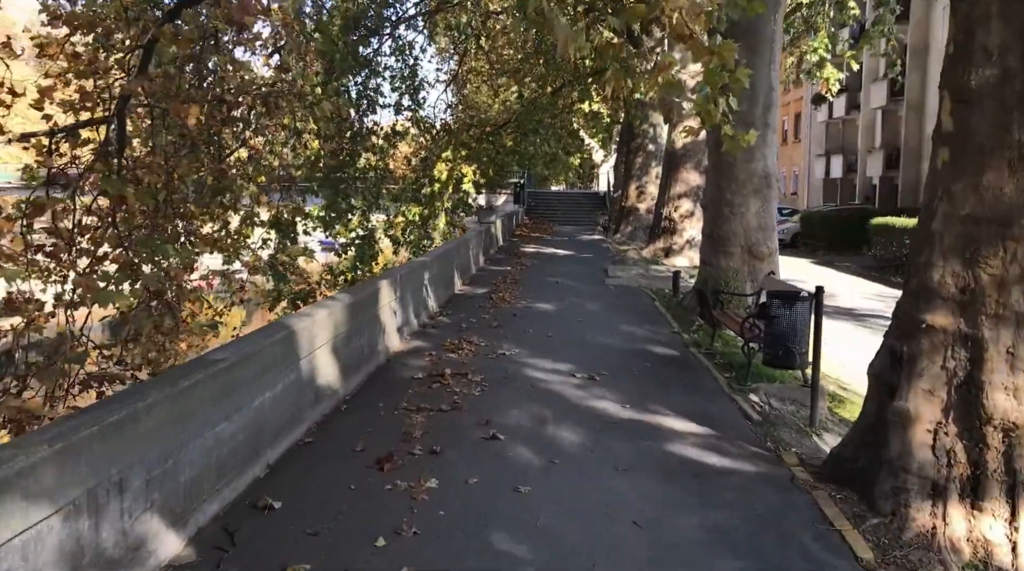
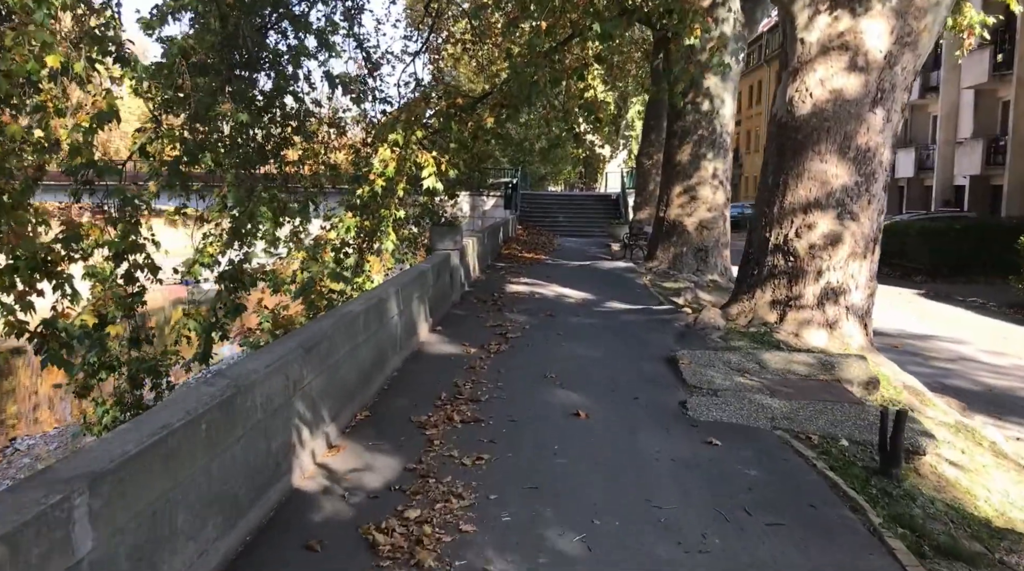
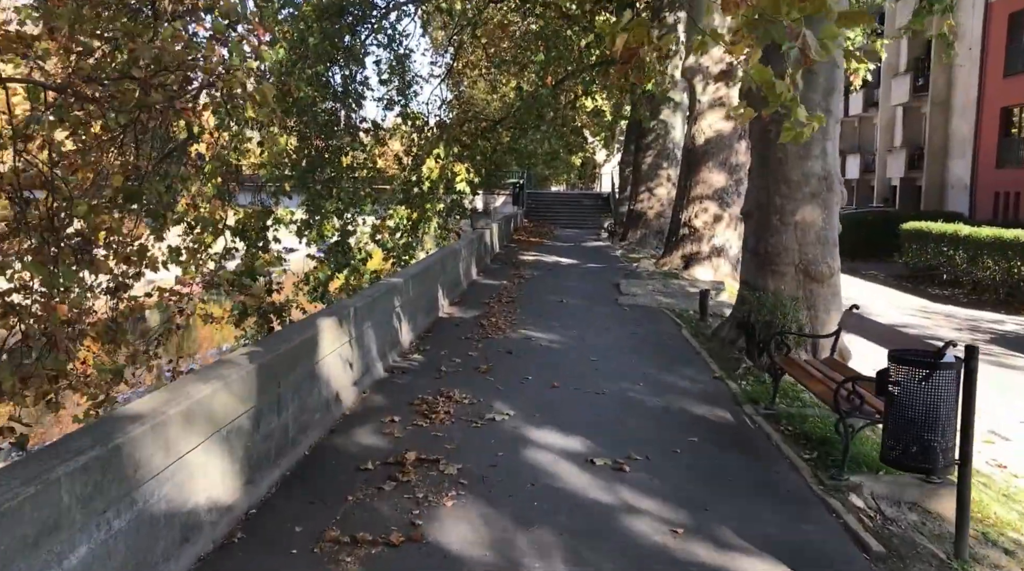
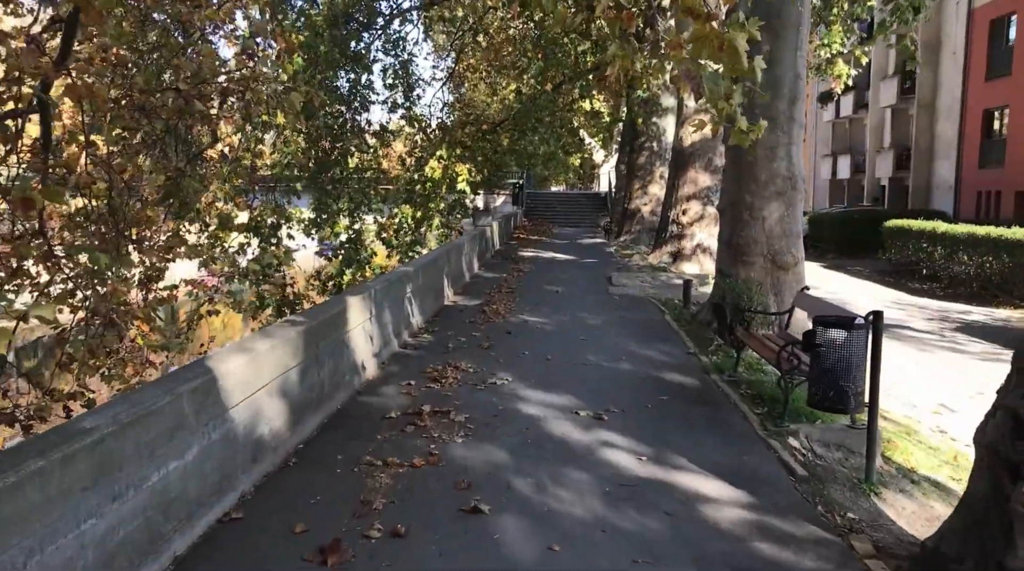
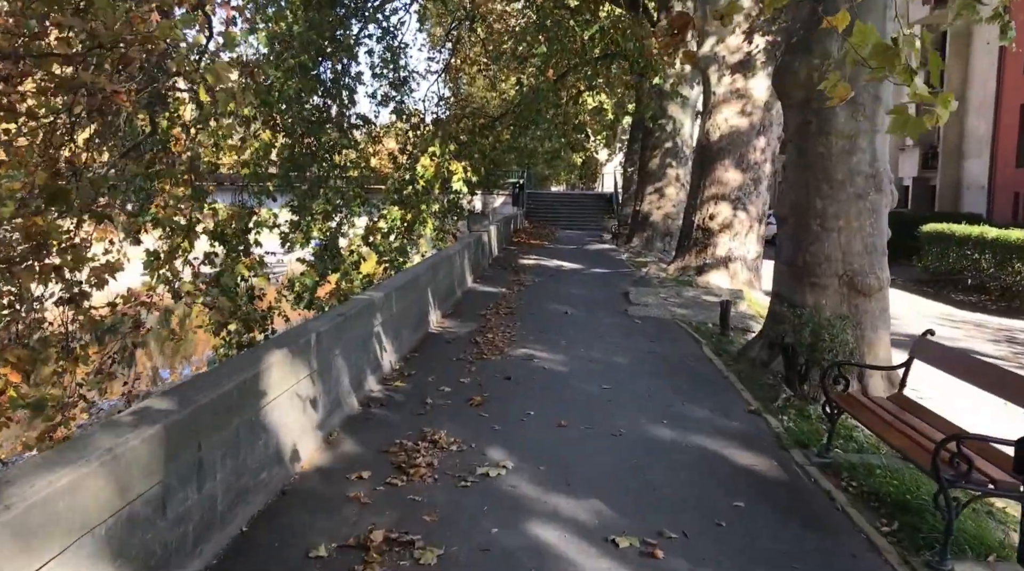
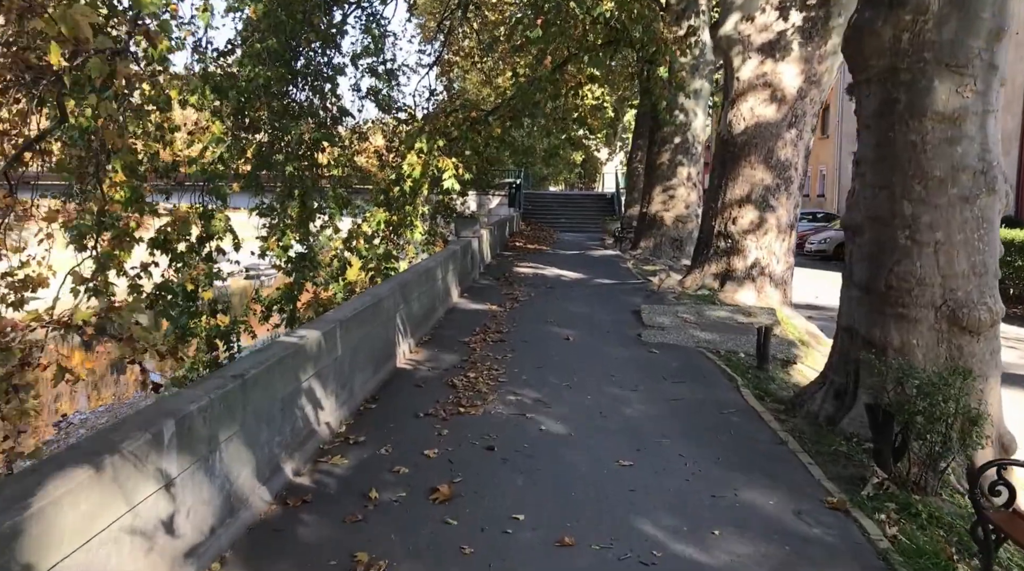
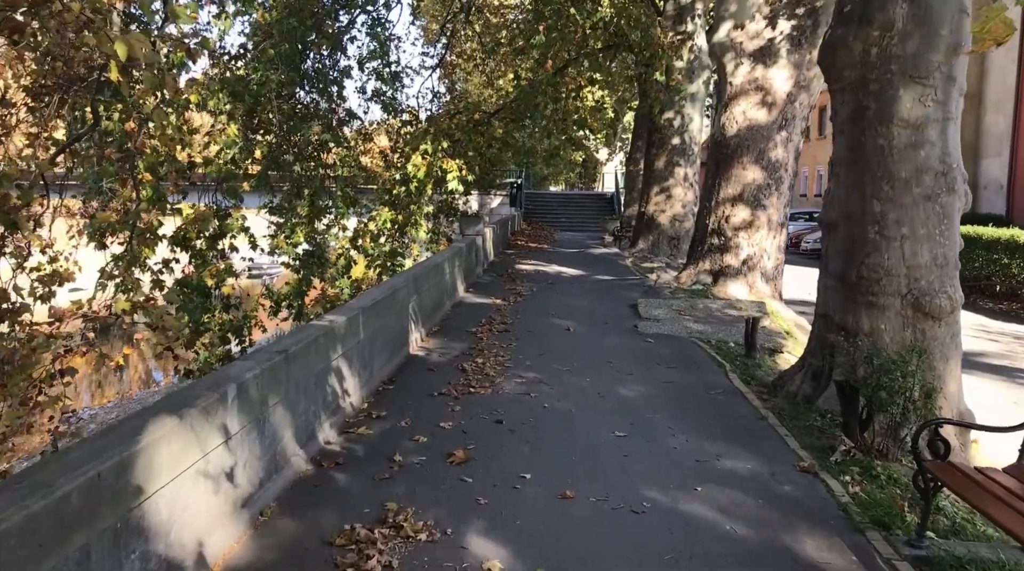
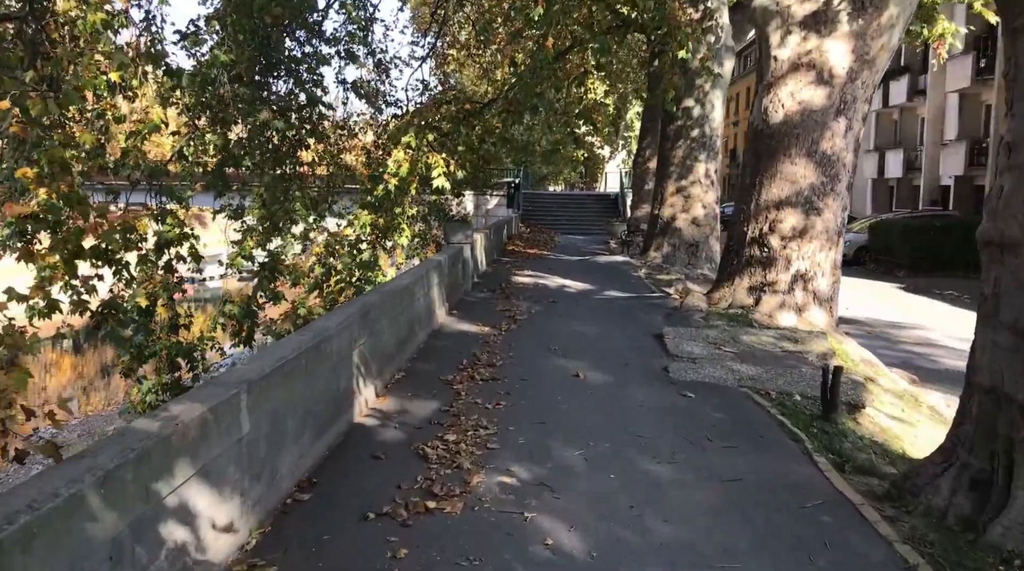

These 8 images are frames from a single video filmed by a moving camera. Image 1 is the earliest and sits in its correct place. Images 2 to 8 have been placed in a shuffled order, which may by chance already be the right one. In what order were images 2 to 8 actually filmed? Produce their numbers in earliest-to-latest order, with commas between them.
4, 3, 5, 7, 6, 8, 2
